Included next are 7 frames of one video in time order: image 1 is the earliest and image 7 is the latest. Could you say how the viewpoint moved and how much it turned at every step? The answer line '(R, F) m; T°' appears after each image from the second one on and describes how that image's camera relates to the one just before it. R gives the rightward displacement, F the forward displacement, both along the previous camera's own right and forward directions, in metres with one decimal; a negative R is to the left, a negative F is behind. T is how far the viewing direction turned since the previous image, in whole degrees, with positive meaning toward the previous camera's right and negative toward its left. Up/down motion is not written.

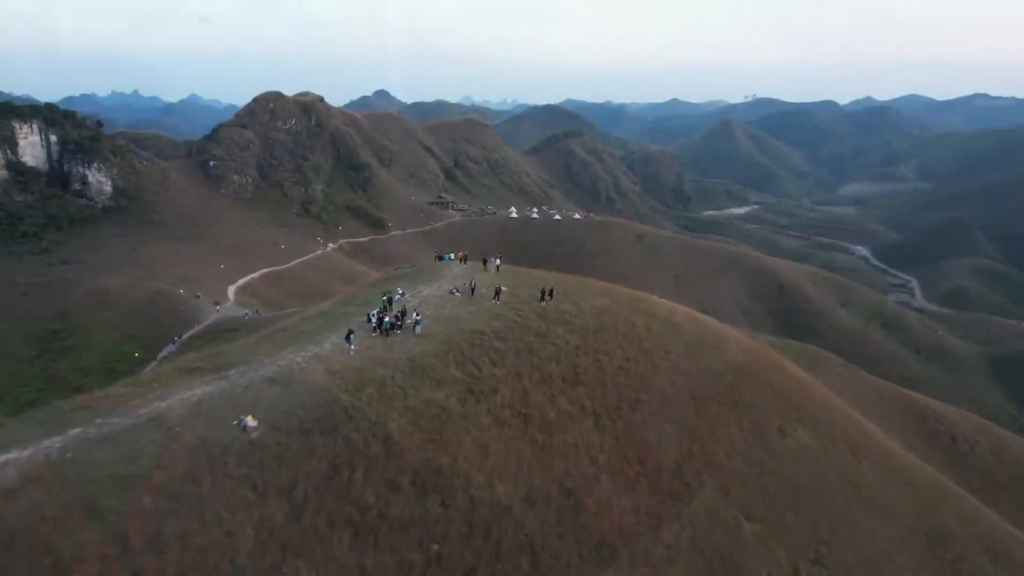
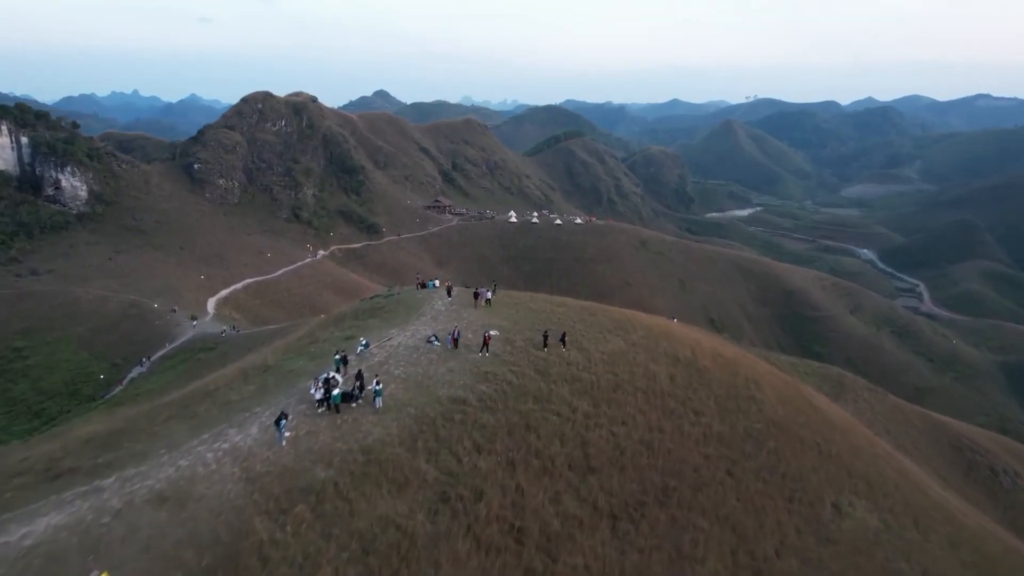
(+0.2, +4.0) m; 0°
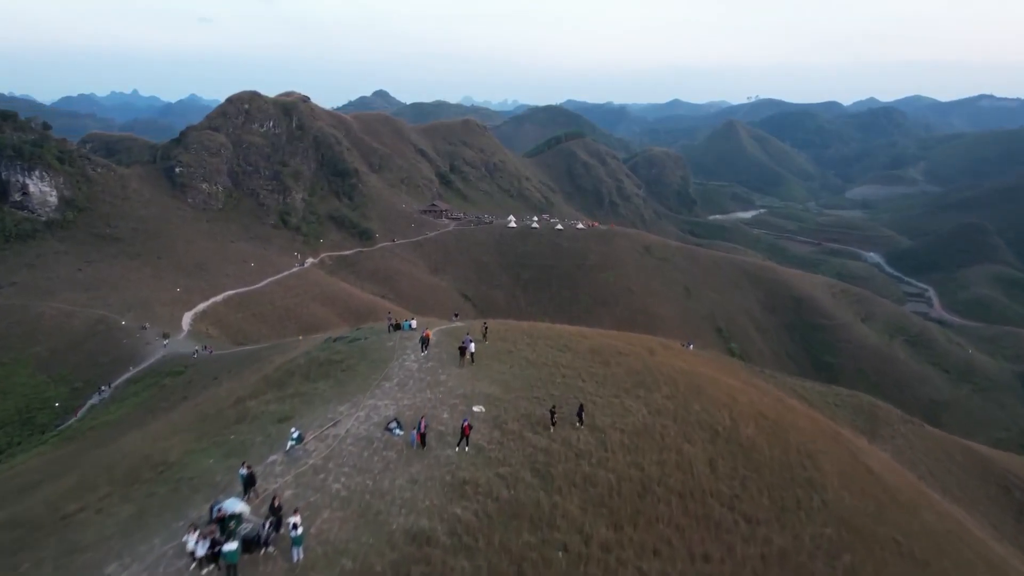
(+0.2, +4.3) m; 0°
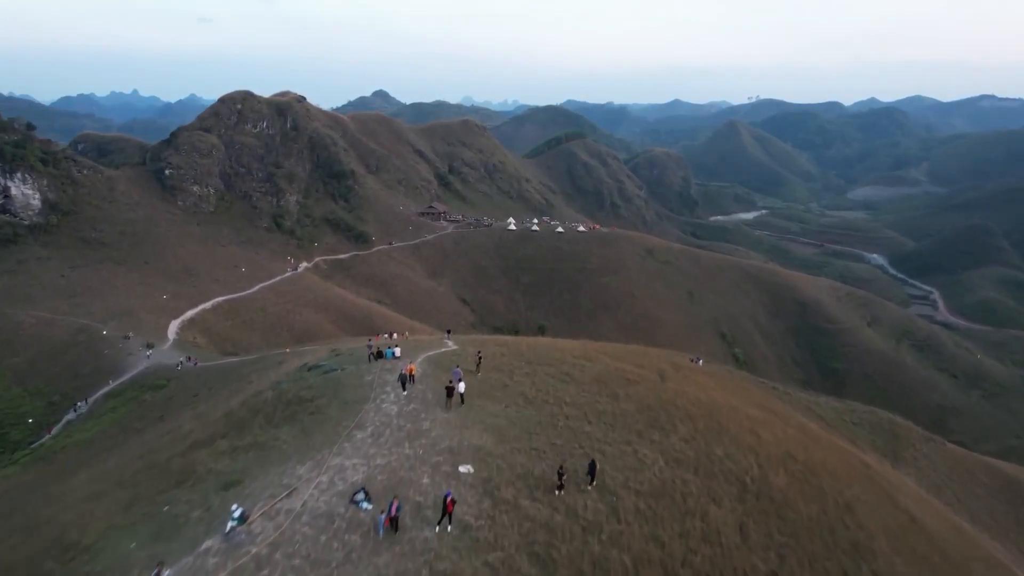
(+0.1, +2.1) m; 0°
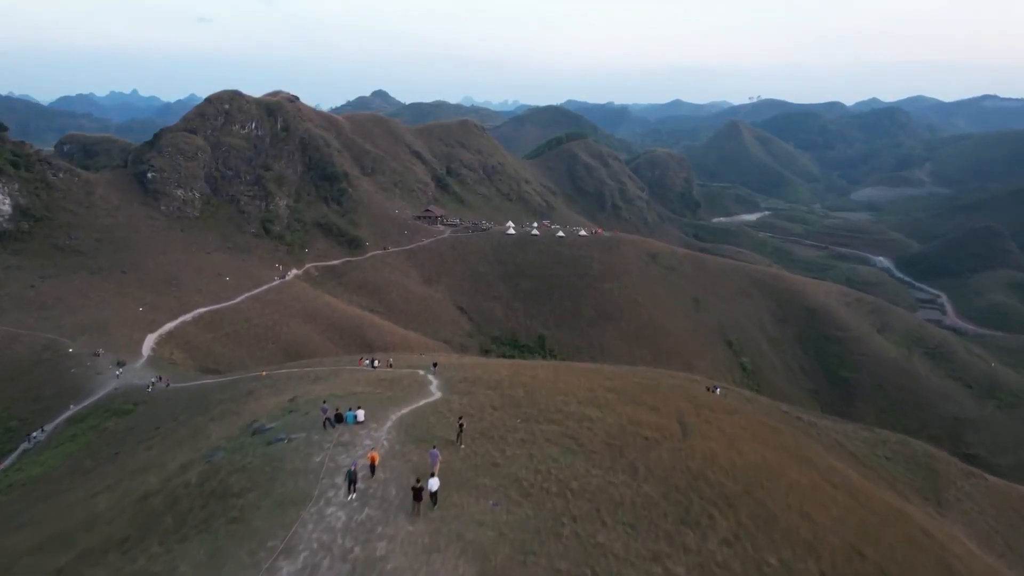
(+0.2, +3.4) m; 0°
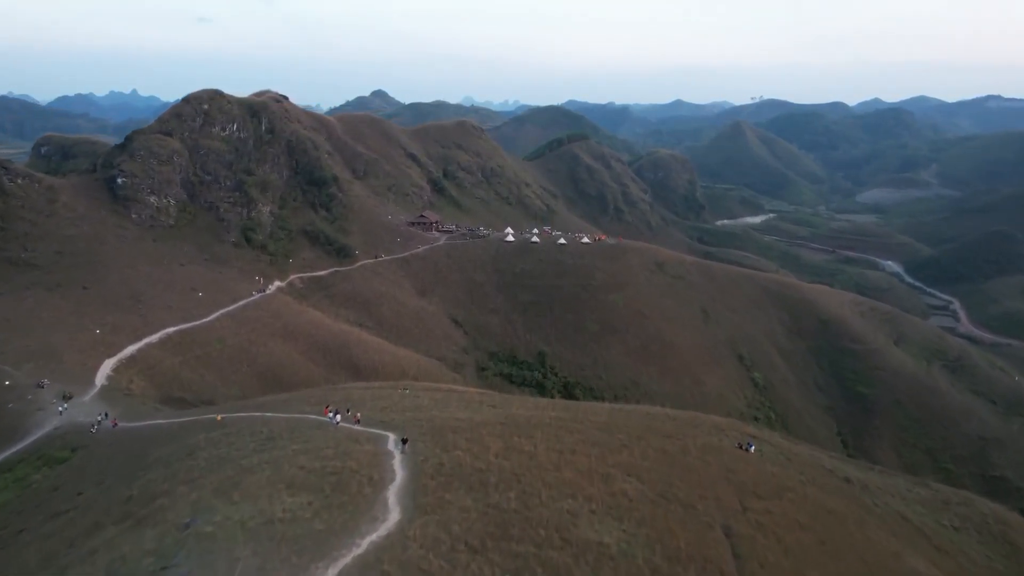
(+0.3, +5.2) m; 0°
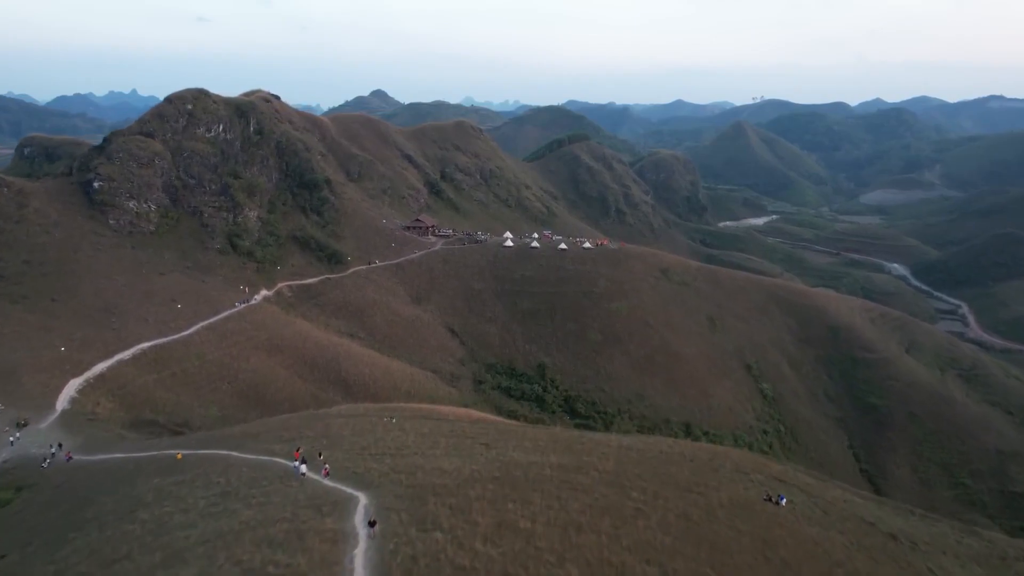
(+0.2, +3.5) m; 0°
